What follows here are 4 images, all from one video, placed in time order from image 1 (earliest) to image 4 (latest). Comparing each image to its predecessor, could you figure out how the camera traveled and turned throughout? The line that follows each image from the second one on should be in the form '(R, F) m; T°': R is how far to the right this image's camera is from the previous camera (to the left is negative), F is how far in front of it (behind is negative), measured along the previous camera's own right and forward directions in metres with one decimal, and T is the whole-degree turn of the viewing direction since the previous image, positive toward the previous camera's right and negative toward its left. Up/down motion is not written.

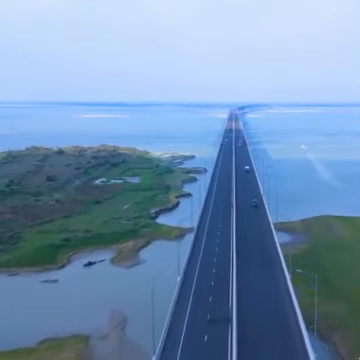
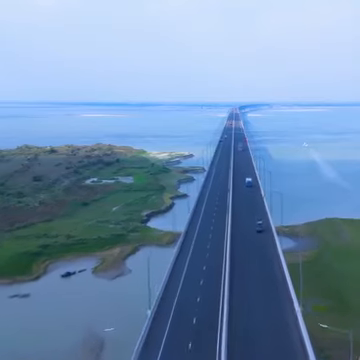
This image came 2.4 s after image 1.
(+0.6, +3.7) m; 0°
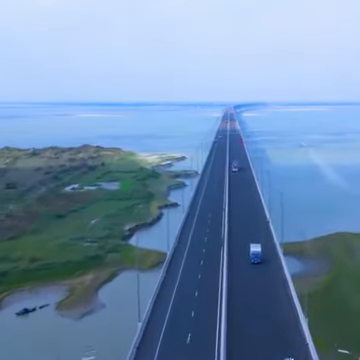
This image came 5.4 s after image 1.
(+0.5, +5.7) m; +1°
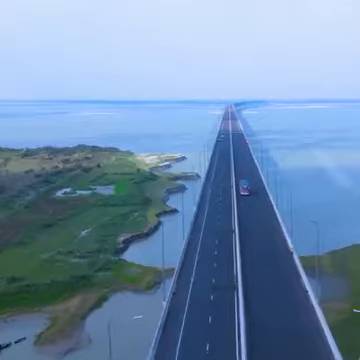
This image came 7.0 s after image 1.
(0.0, +3.6) m; 0°
